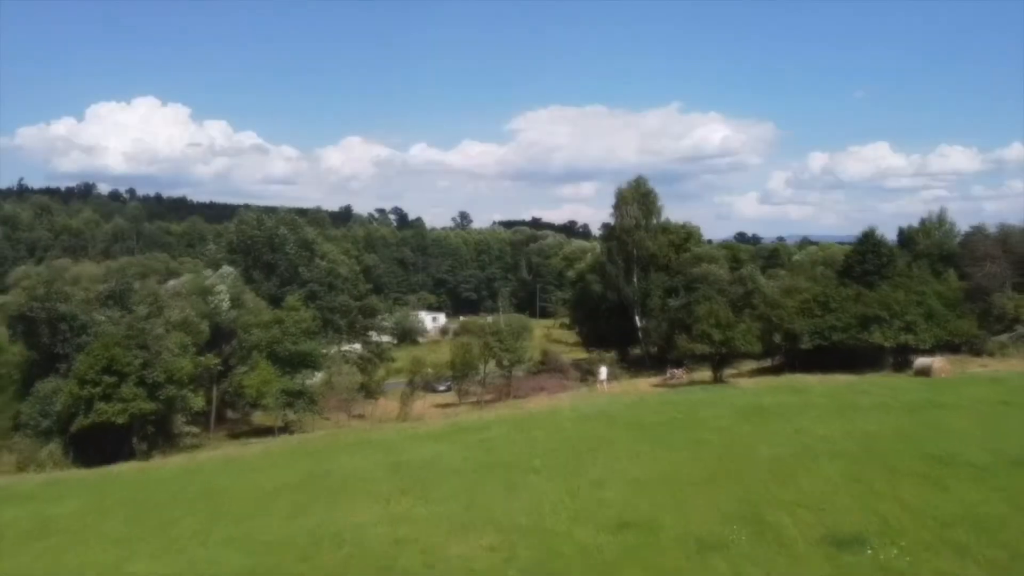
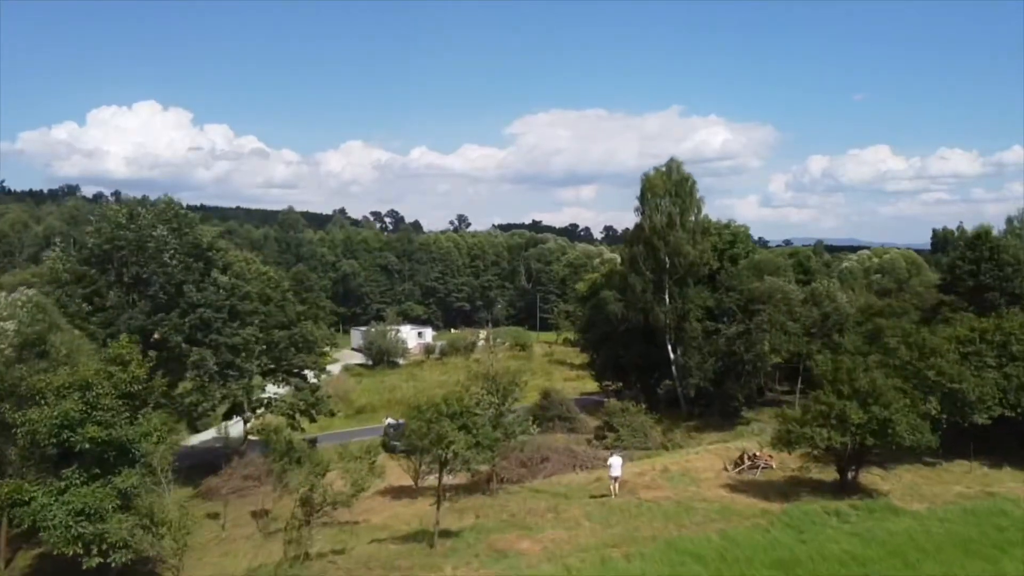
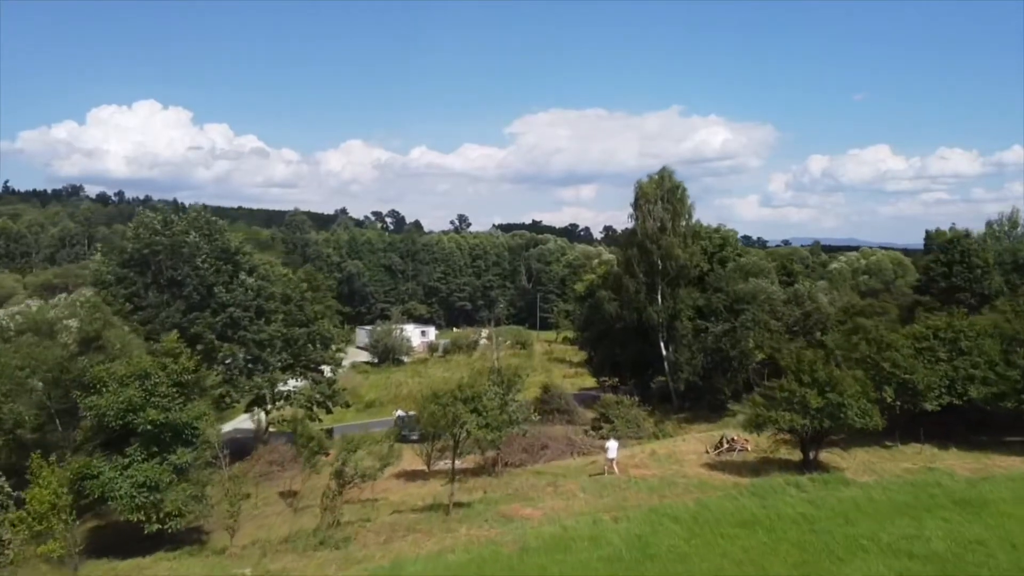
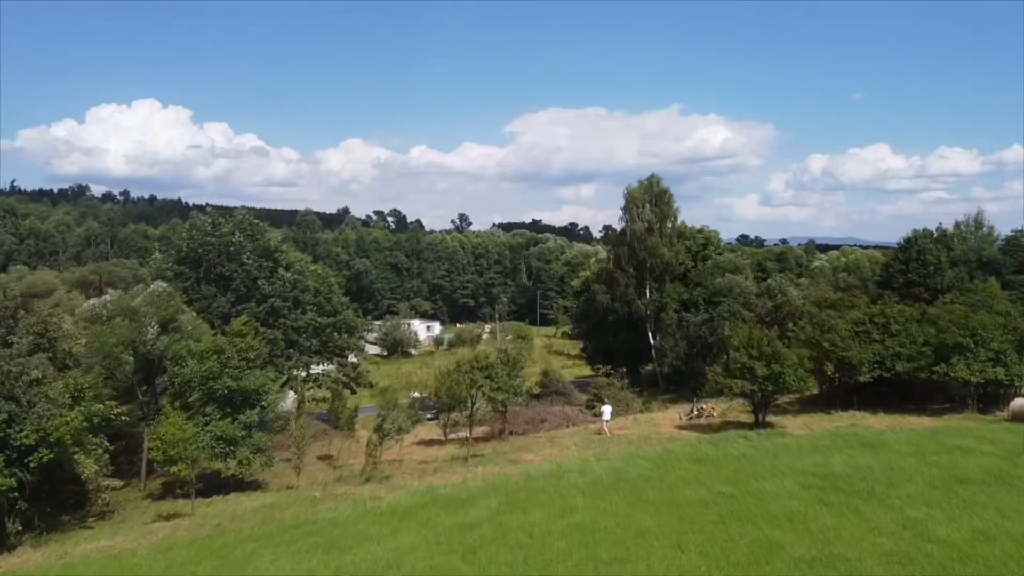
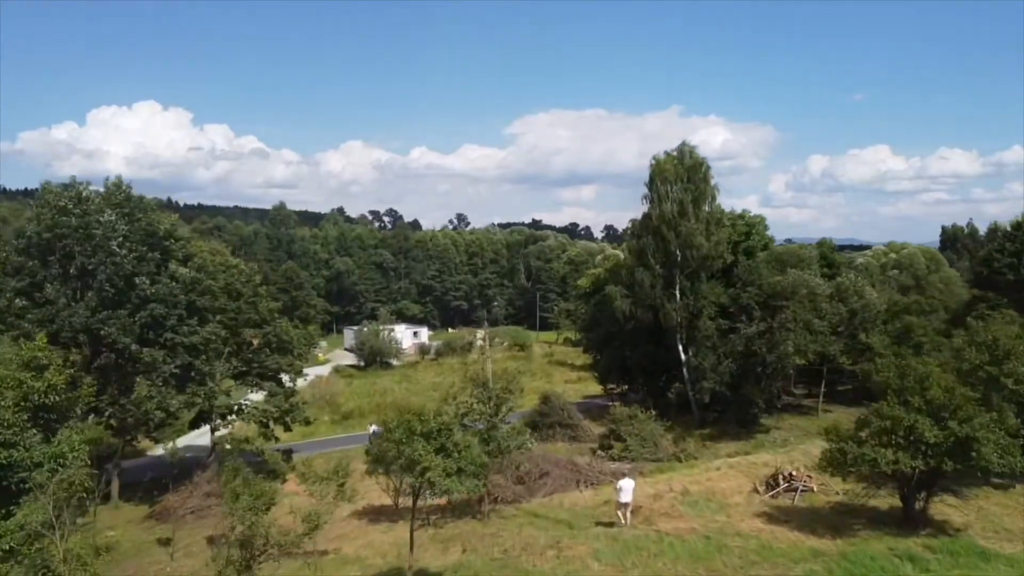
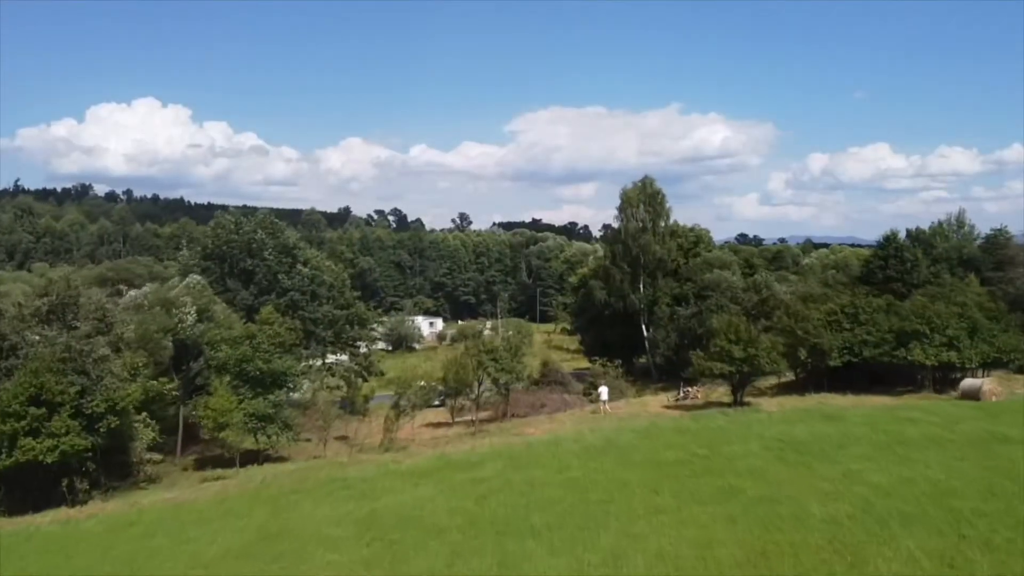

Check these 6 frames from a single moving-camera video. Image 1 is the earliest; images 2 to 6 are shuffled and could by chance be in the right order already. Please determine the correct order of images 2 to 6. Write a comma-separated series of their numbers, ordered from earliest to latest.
6, 4, 3, 2, 5
